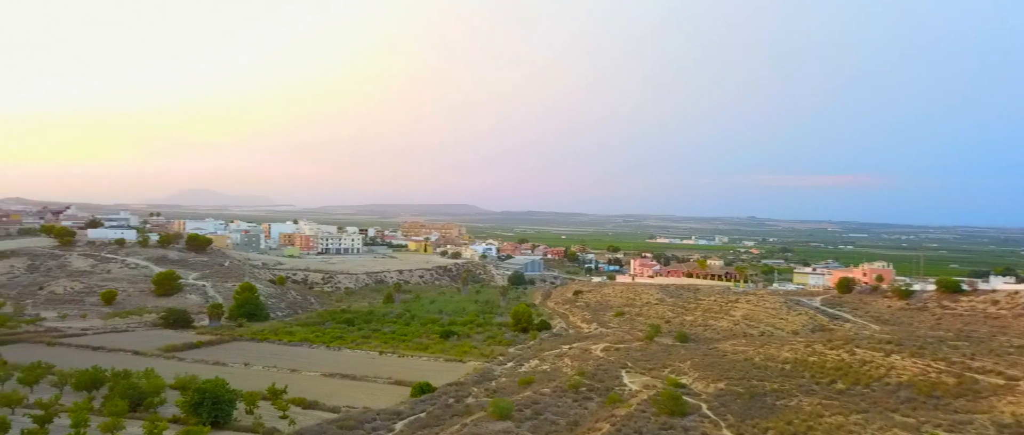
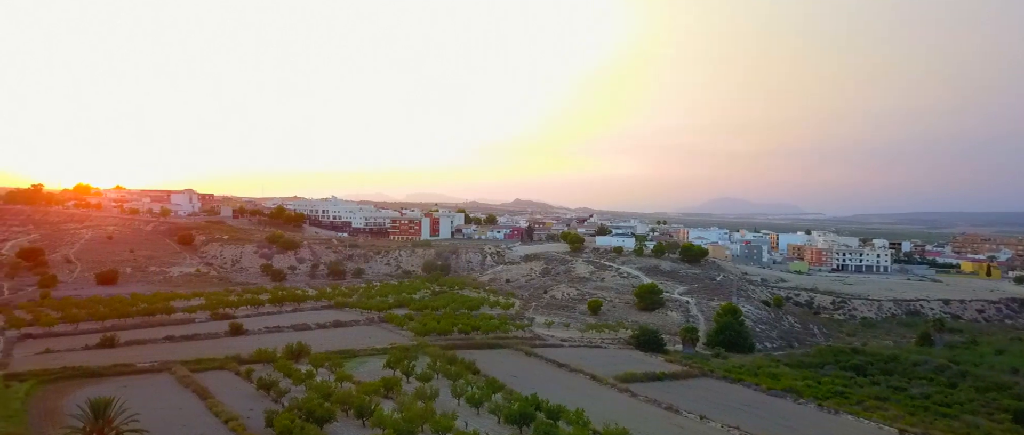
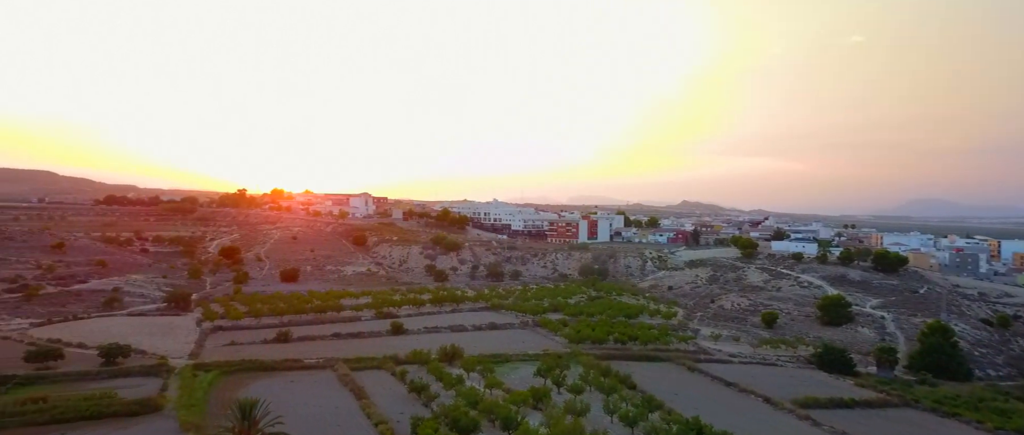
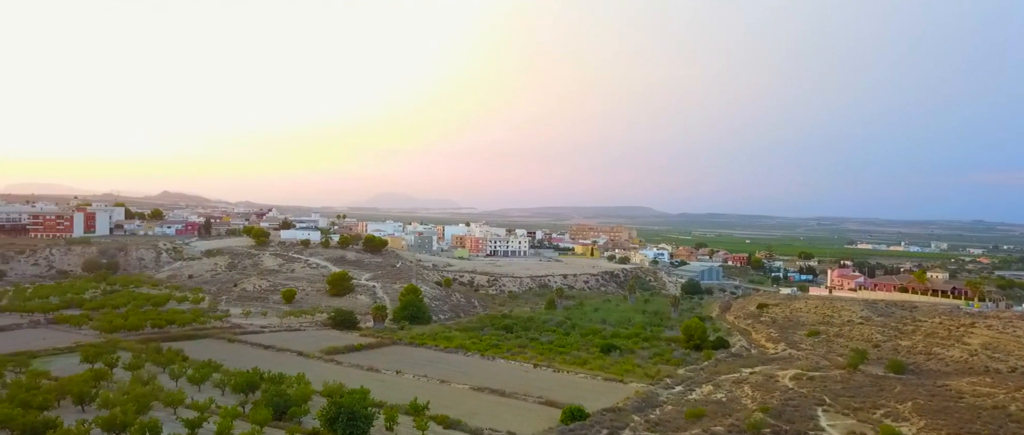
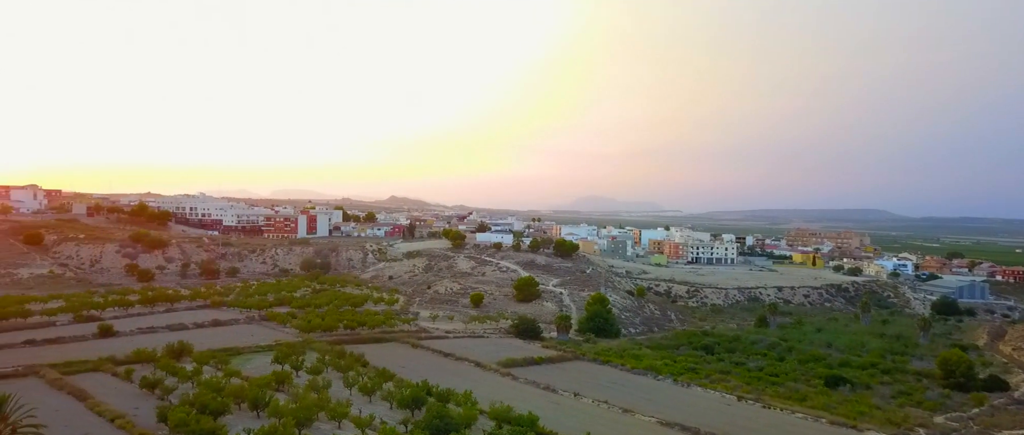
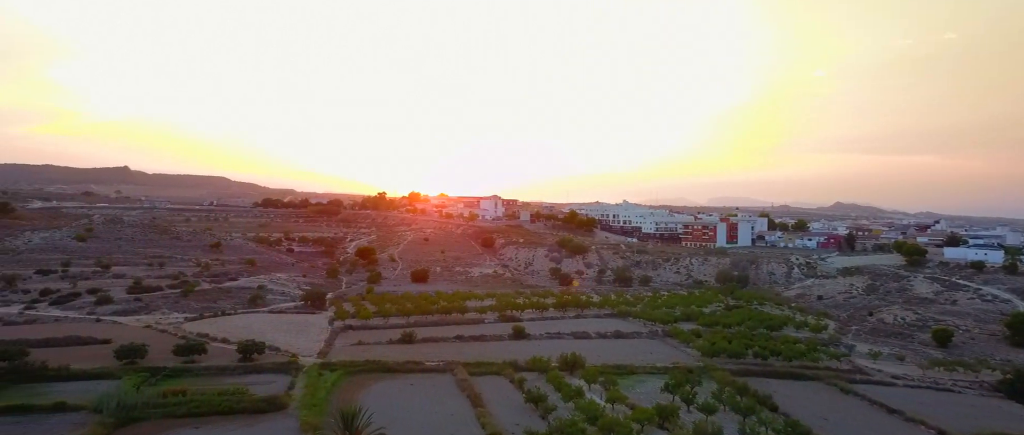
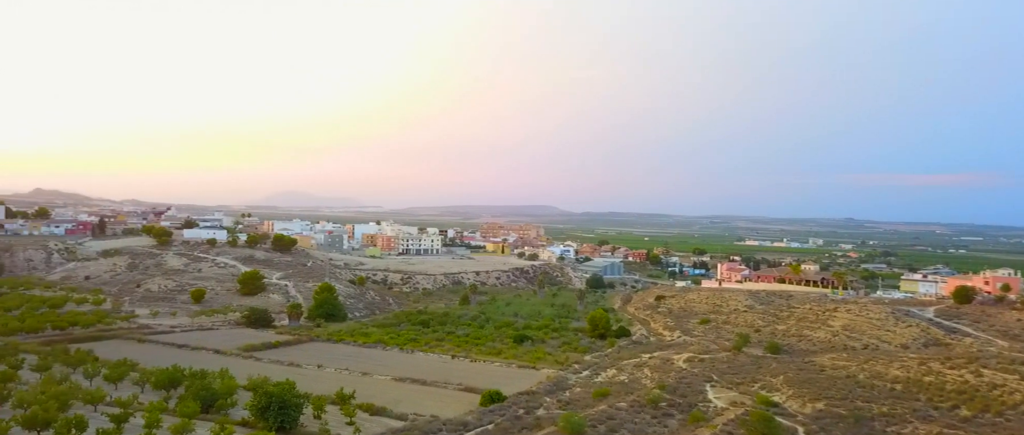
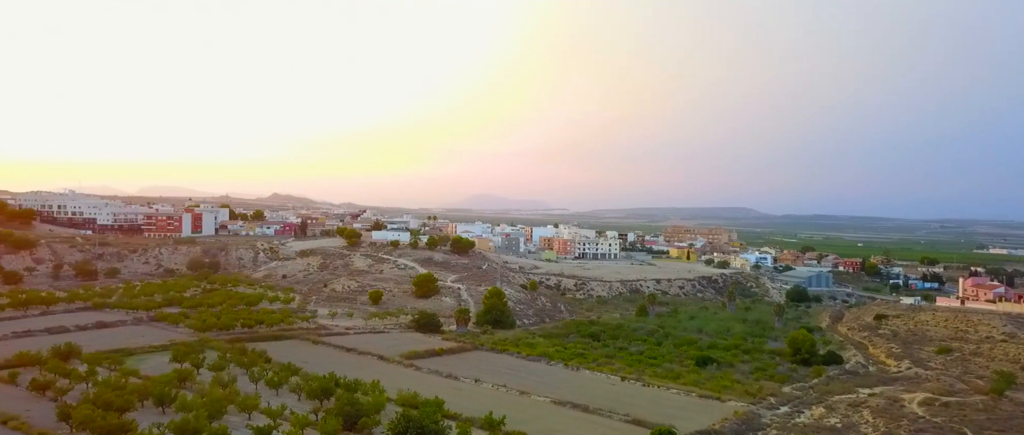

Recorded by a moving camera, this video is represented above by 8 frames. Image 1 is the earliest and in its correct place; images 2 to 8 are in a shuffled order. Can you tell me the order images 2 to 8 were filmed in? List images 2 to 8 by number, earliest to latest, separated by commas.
7, 4, 8, 5, 2, 3, 6
